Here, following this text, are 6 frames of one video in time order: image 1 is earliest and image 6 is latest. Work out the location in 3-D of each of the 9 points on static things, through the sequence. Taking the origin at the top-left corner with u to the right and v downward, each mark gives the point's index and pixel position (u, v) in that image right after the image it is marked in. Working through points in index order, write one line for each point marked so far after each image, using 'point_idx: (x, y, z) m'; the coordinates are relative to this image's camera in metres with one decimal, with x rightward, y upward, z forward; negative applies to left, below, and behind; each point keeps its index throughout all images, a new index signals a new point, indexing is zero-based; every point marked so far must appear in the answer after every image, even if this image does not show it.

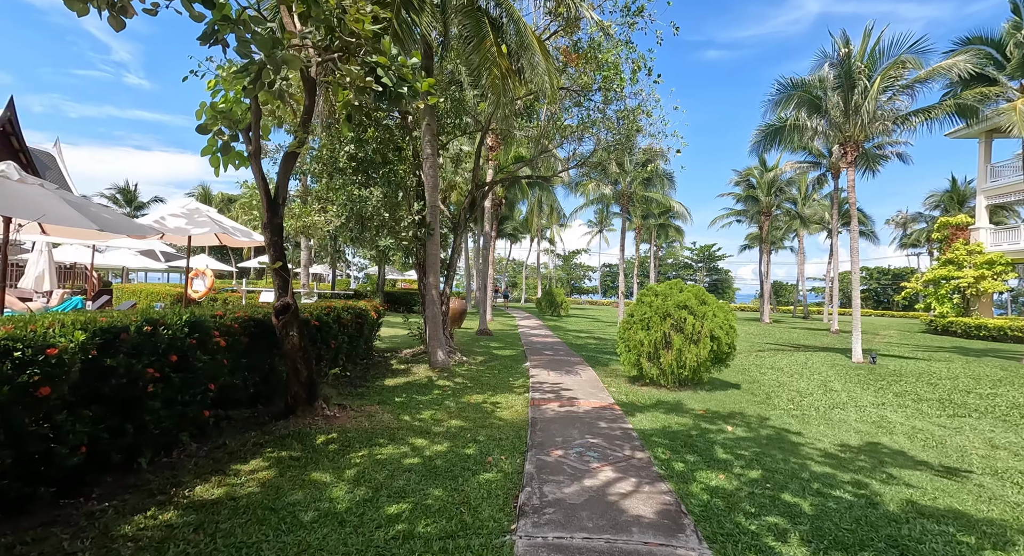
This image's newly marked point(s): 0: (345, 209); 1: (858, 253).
0: (-3.0, +1.2, +8.7) m
1: (+8.8, +0.6, +12.3) m
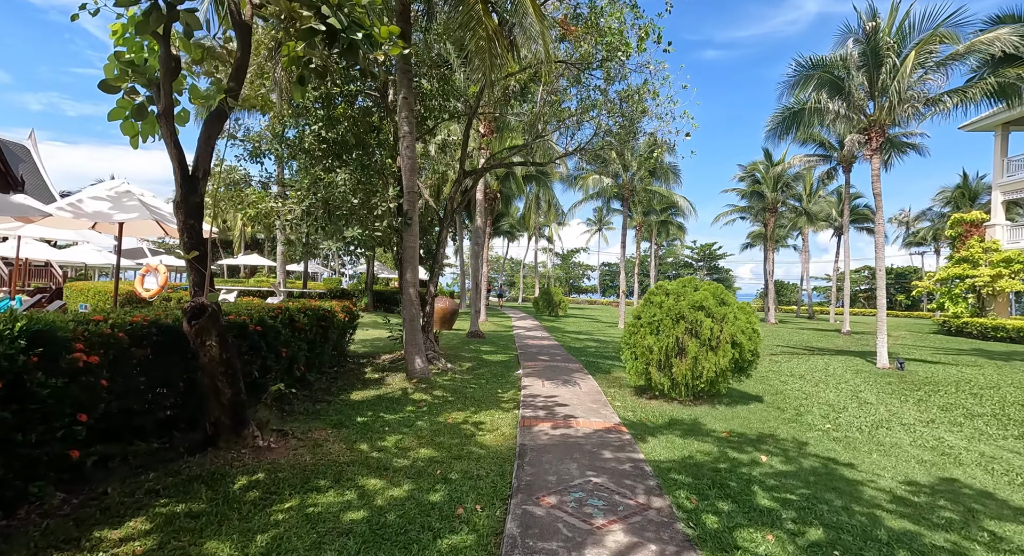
0: (-3.1, +1.3, +7.6) m
1: (+8.6, +0.7, +11.2) m
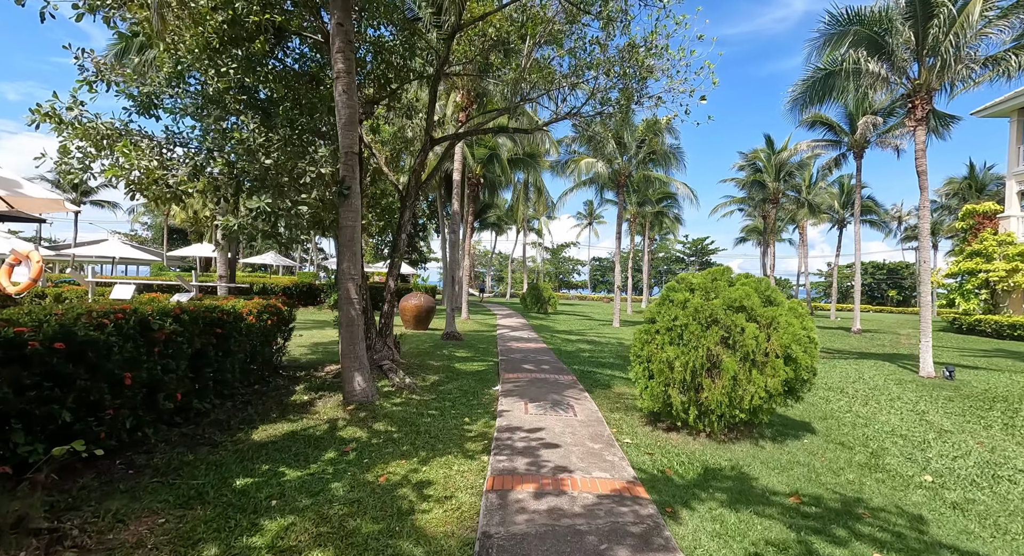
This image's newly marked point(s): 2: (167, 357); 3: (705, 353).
0: (-3.5, +1.4, +5.7) m
1: (+8.2, +0.8, +9.6) m
2: (-2.8, -0.6, +4.0) m
3: (+1.9, -0.7, +4.8) m
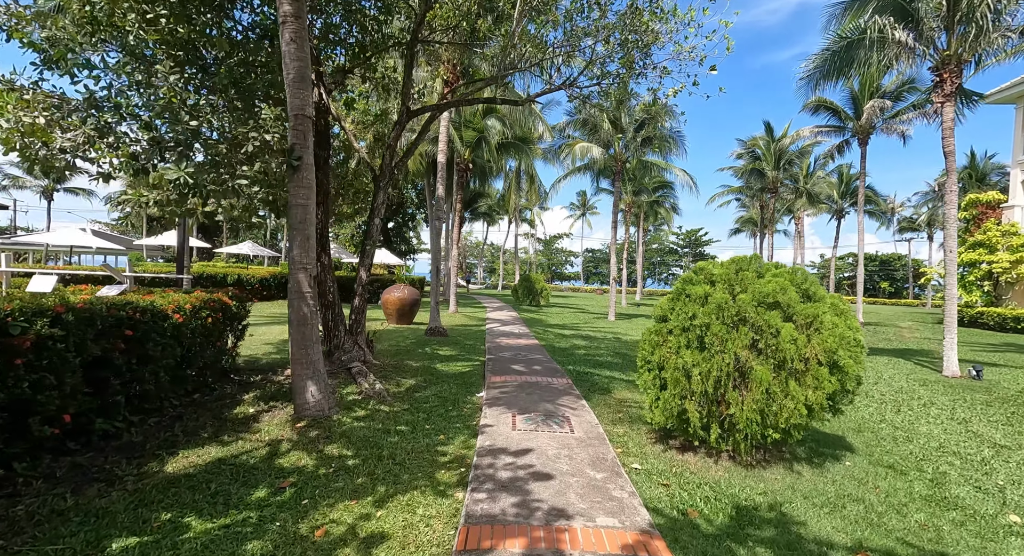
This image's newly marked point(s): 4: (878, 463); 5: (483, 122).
0: (-3.6, +1.5, +4.7) m
1: (+8.0, +1.0, +8.8) m
2: (-3.0, -0.6, +3.0) m
3: (+1.8, -0.7, +3.9) m
4: (+3.2, -1.6, +4.3) m
5: (-1.0, +5.3, +16.5) m
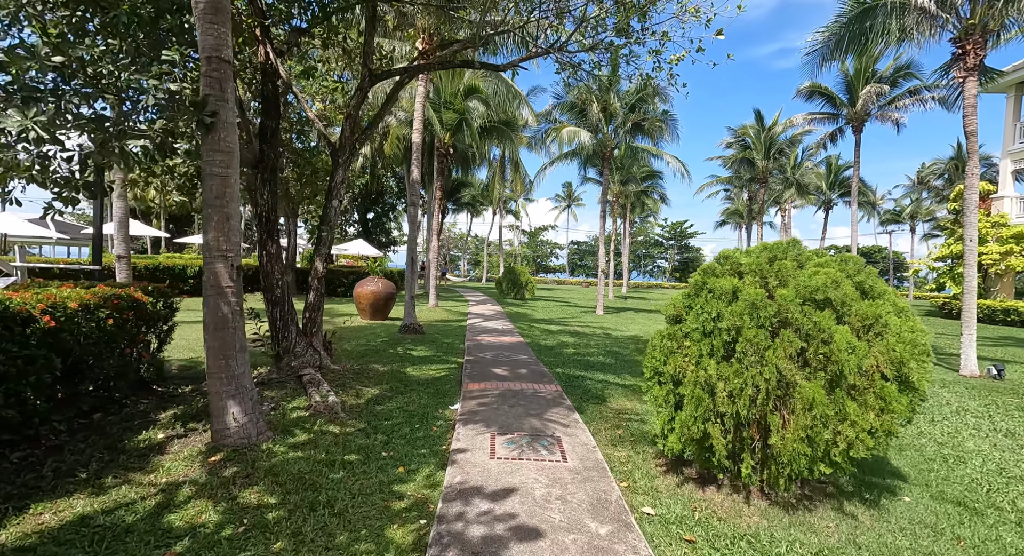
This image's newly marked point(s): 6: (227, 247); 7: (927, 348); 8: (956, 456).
0: (-3.8, +1.5, +3.6) m
1: (+7.7, +1.1, +8.1) m
2: (-3.1, -0.5, +2.0) m
3: (+1.6, -0.6, +3.1) m
4: (+3.0, -1.5, +3.4) m
5: (-1.5, +5.6, +15.5) m
6: (-2.1, +0.2, +3.6) m
7: (+2.8, -0.5, +3.3) m
8: (+4.0, -1.6, +4.3) m
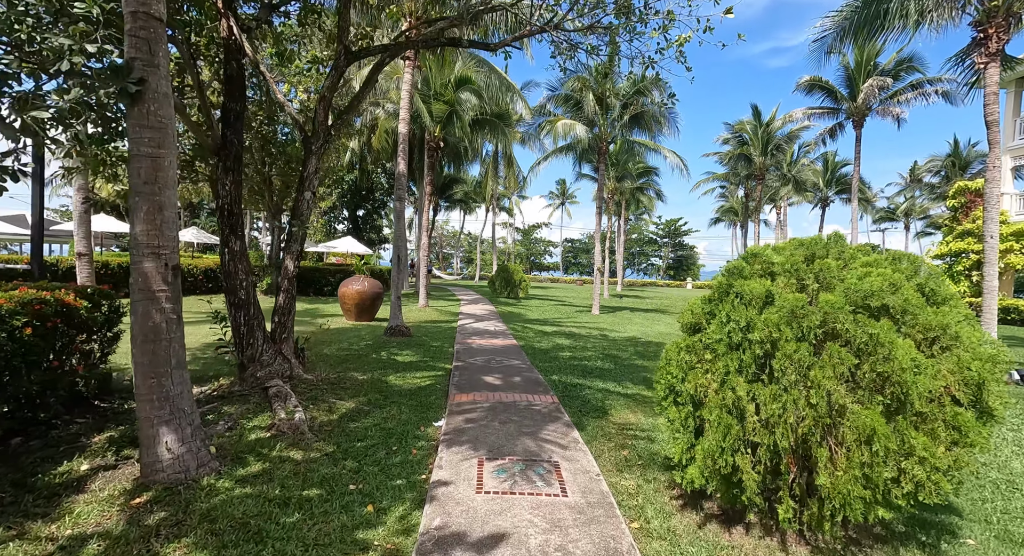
0: (-3.8, +1.5, +3.0) m
1: (+7.6, +1.2, +7.6) m
2: (-3.1, -0.6, +1.4) m
3: (+1.6, -0.6, +2.5) m
4: (+3.0, -1.6, +2.9) m
5: (-1.7, +5.6, +14.8) m
6: (-2.2, +0.2, +3.0) m
7: (+2.7, -0.5, +2.8) m
8: (+3.9, -1.6, +3.8) m
